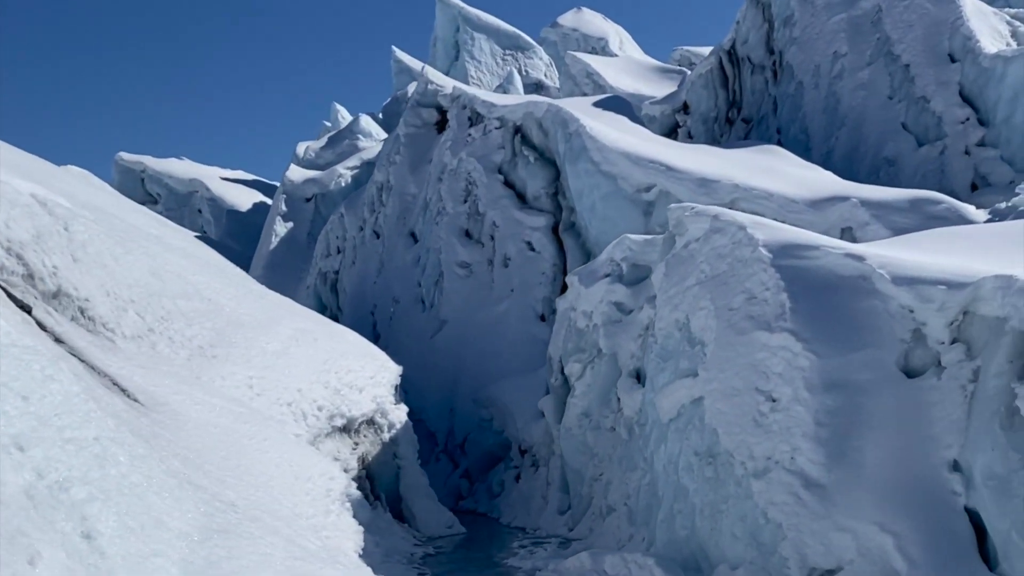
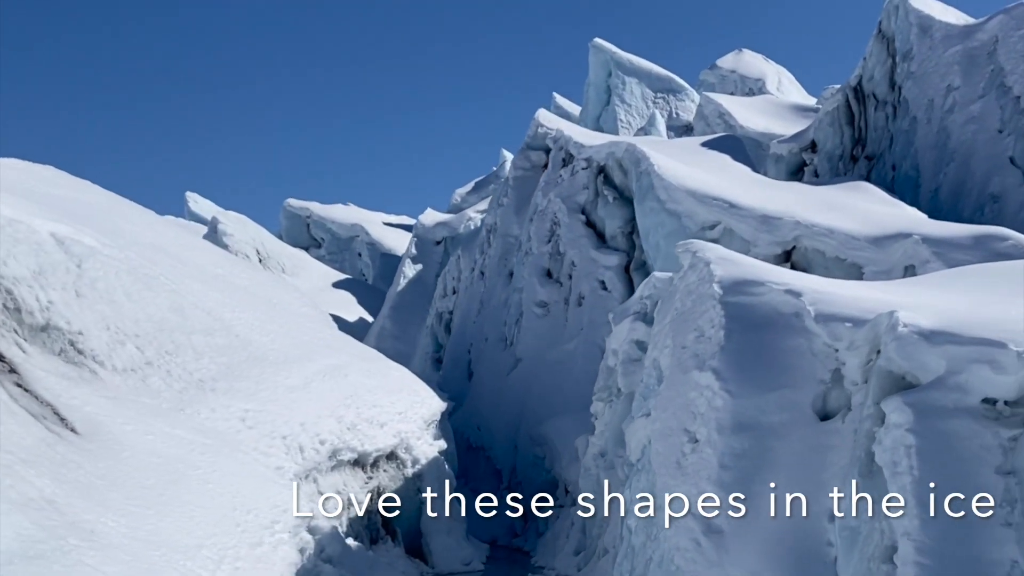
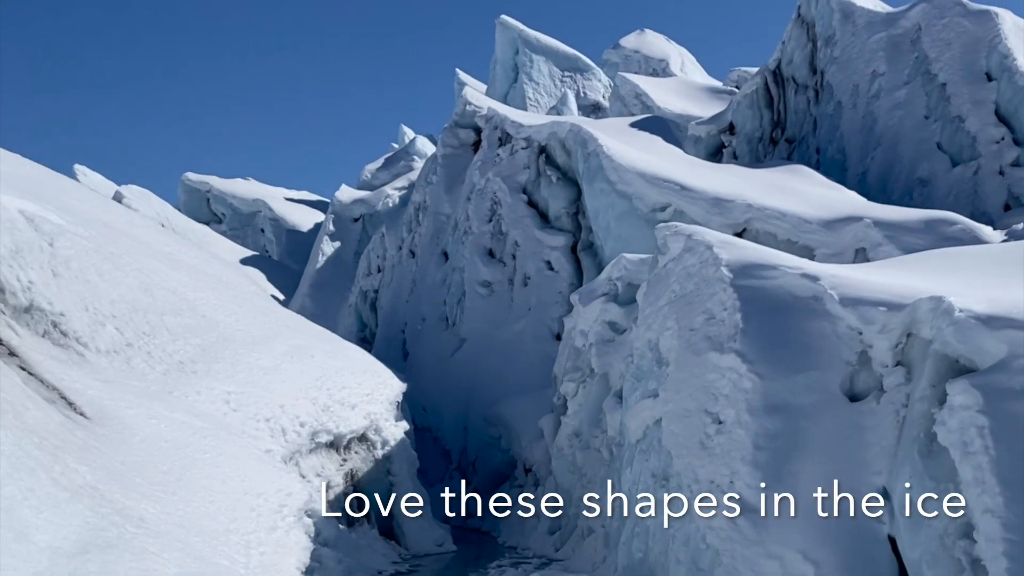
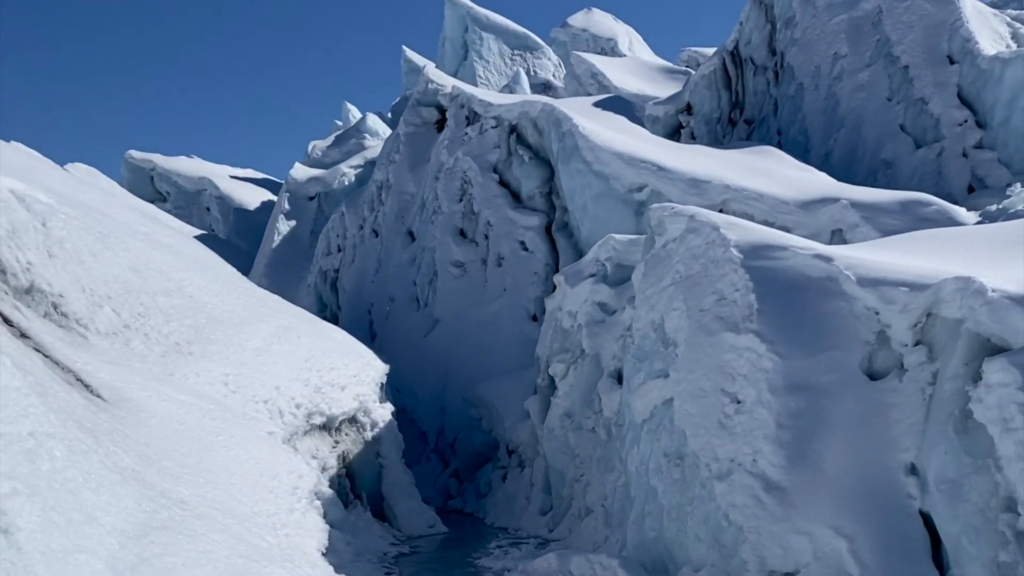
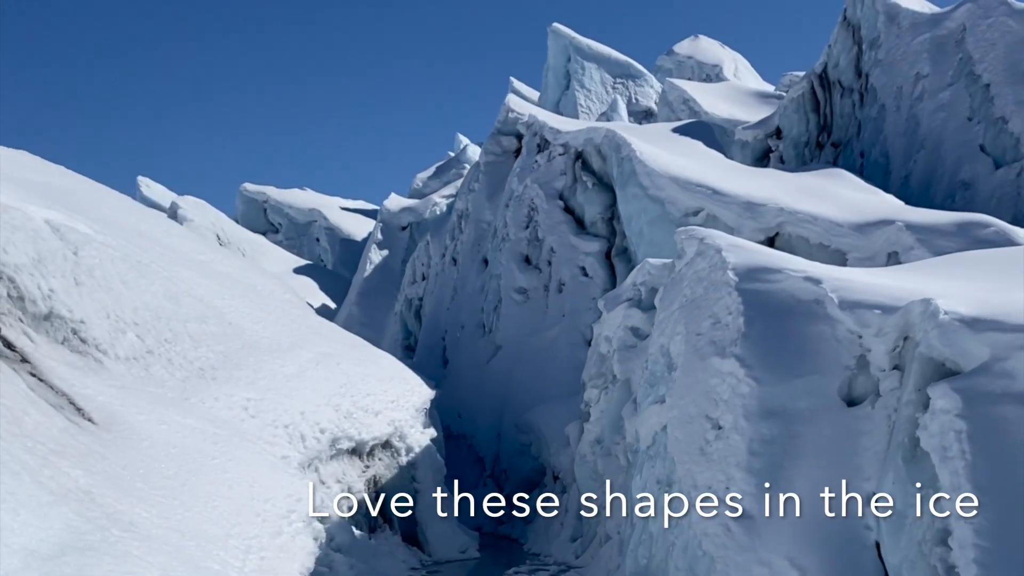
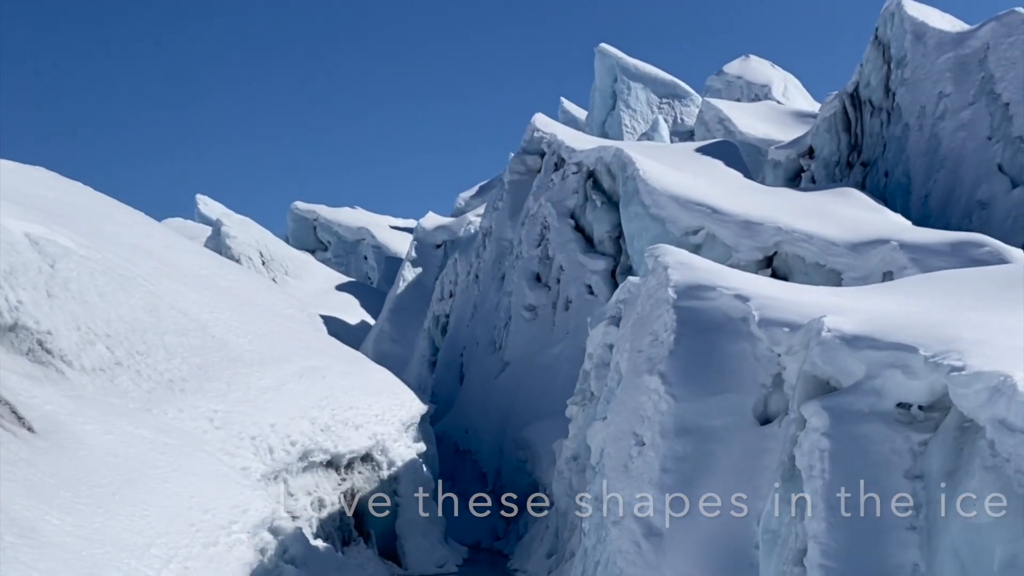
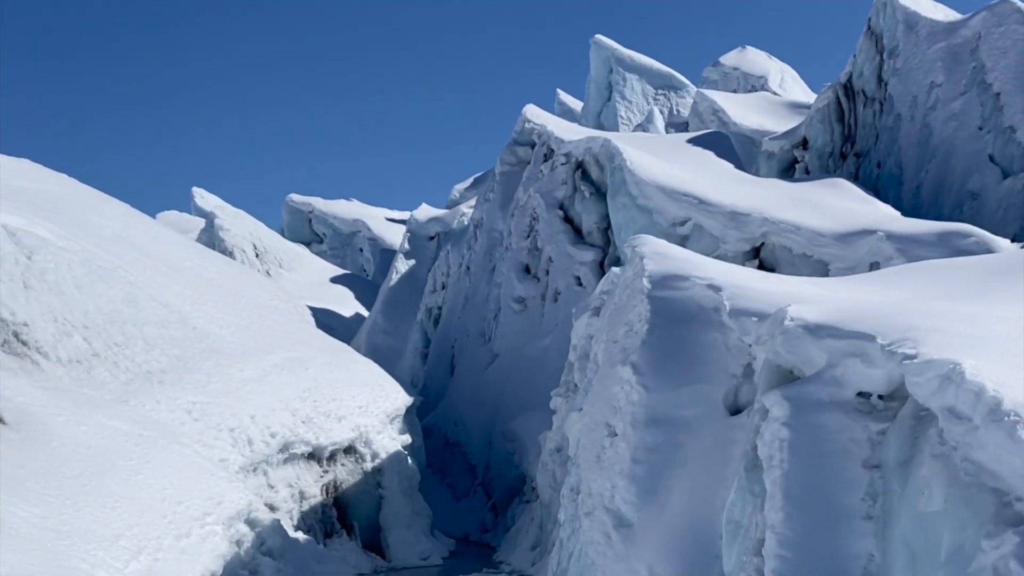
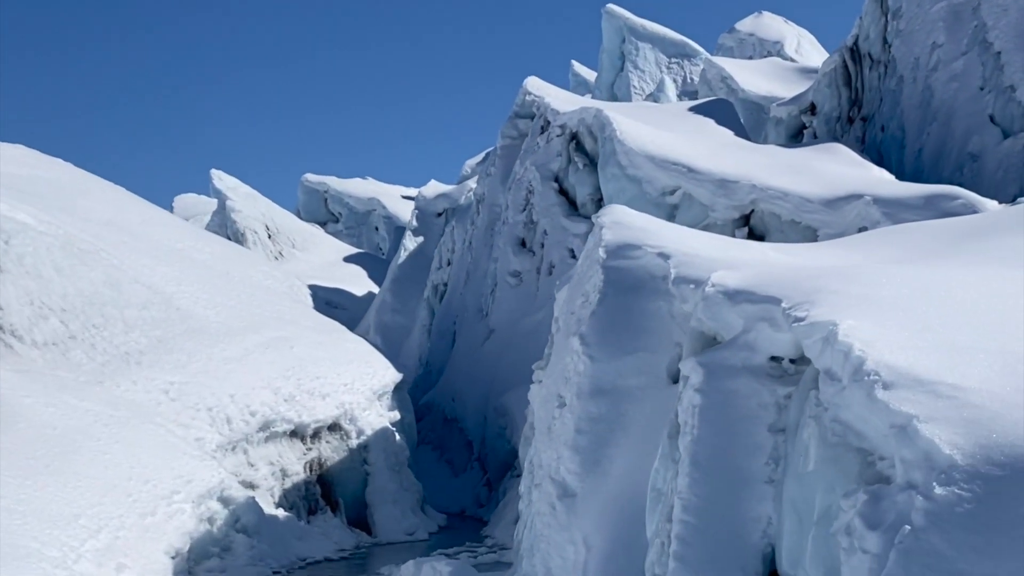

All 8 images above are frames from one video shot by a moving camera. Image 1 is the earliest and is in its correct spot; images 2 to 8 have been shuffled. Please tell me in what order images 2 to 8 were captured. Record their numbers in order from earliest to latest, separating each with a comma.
4, 3, 5, 2, 6, 7, 8
